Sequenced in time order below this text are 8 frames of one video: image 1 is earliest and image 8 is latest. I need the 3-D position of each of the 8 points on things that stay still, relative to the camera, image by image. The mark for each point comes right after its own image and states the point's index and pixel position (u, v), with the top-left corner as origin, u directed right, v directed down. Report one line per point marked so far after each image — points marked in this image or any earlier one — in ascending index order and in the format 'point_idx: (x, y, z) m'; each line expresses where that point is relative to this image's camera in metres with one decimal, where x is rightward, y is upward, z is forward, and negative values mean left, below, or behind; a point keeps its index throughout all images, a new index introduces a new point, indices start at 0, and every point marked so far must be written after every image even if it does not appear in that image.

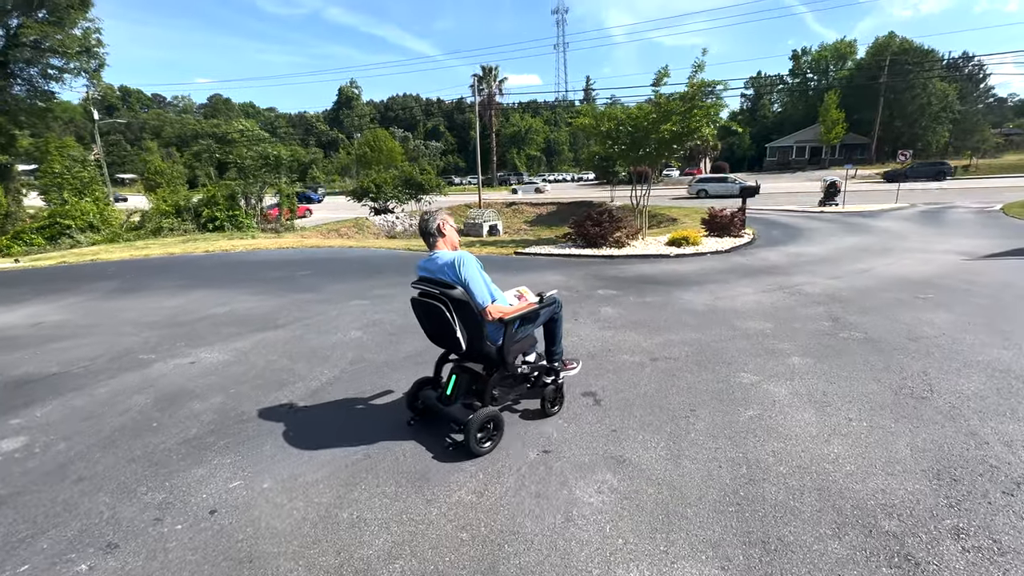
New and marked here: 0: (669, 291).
0: (+2.3, 0.0, +7.0) m
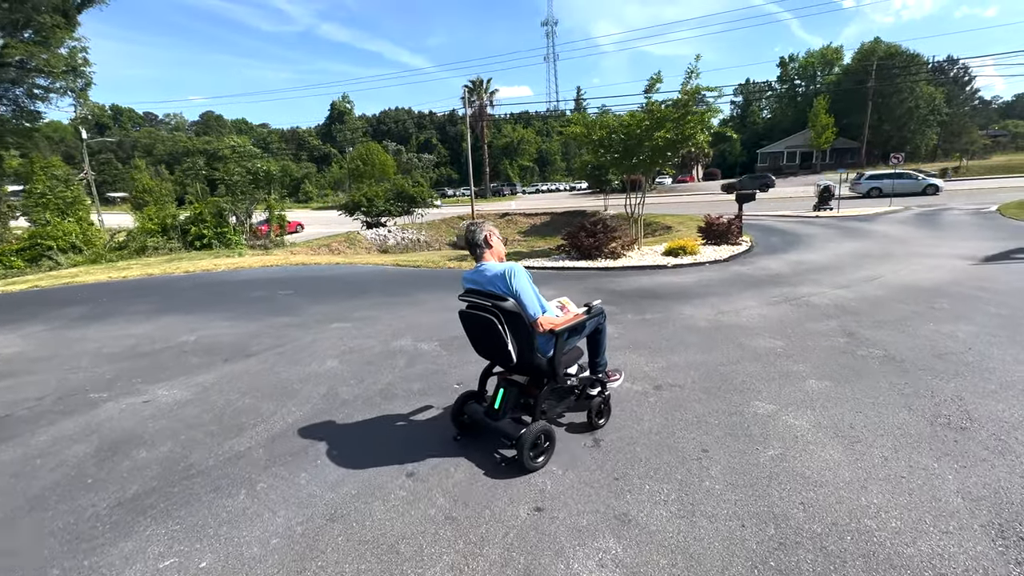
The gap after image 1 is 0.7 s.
0: (+2.2, -0.2, +6.6) m
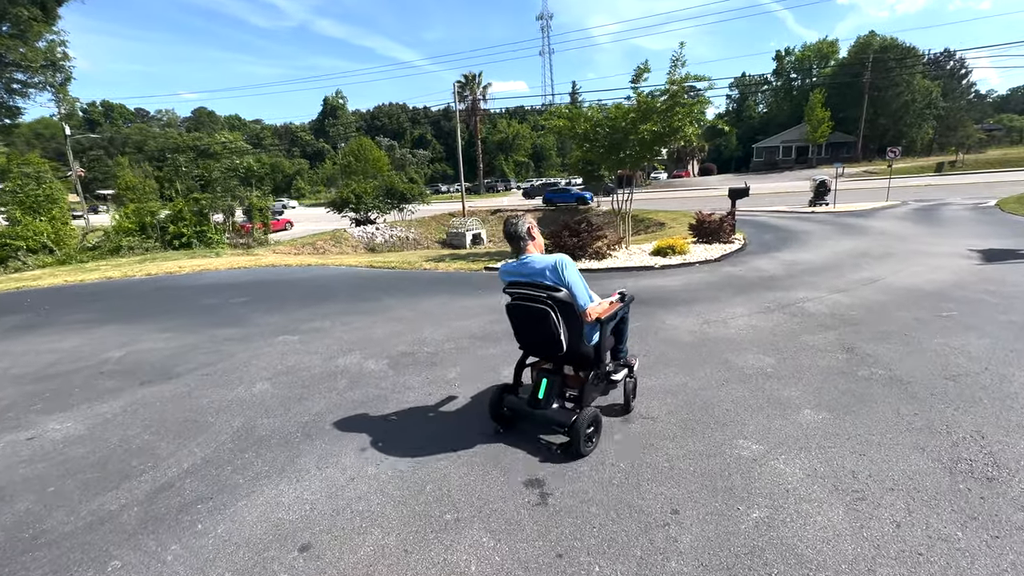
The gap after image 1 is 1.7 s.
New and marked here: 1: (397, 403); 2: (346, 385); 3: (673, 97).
0: (+1.8, -0.3, +6.1) m
1: (-0.9, -0.9, +3.9) m
2: (-1.5, -0.9, +4.3) m
3: (+3.6, +4.3, +10.6) m
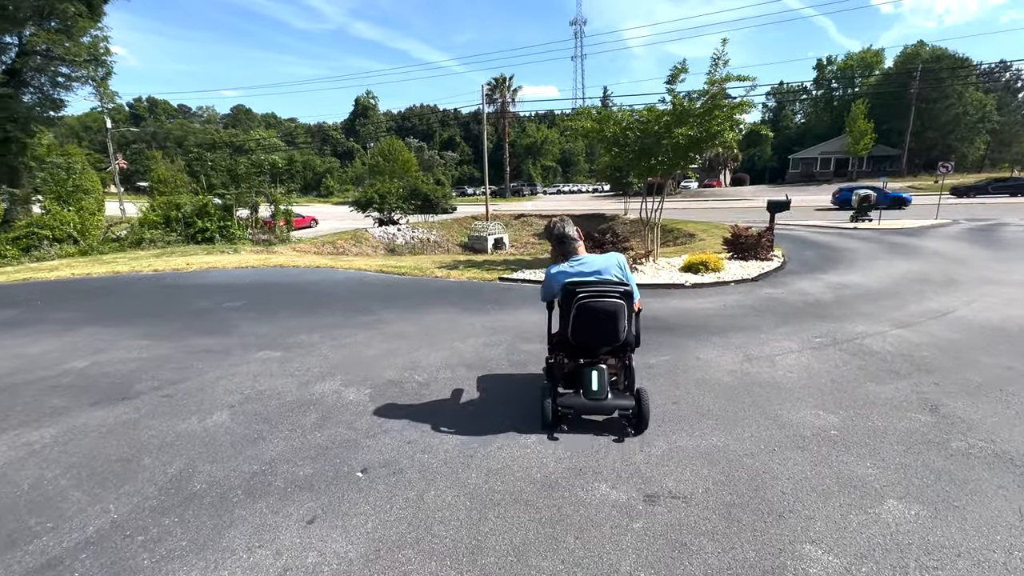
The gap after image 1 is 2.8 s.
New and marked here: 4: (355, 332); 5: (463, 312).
0: (+1.9, -0.6, +5.2) m
1: (-1.0, -1.1, +3.2) m
2: (-1.5, -1.0, +3.6) m
3: (+4.1, +3.8, +9.7) m
4: (-1.9, -0.5, +5.8) m
5: (-0.7, -0.3, +6.7) m
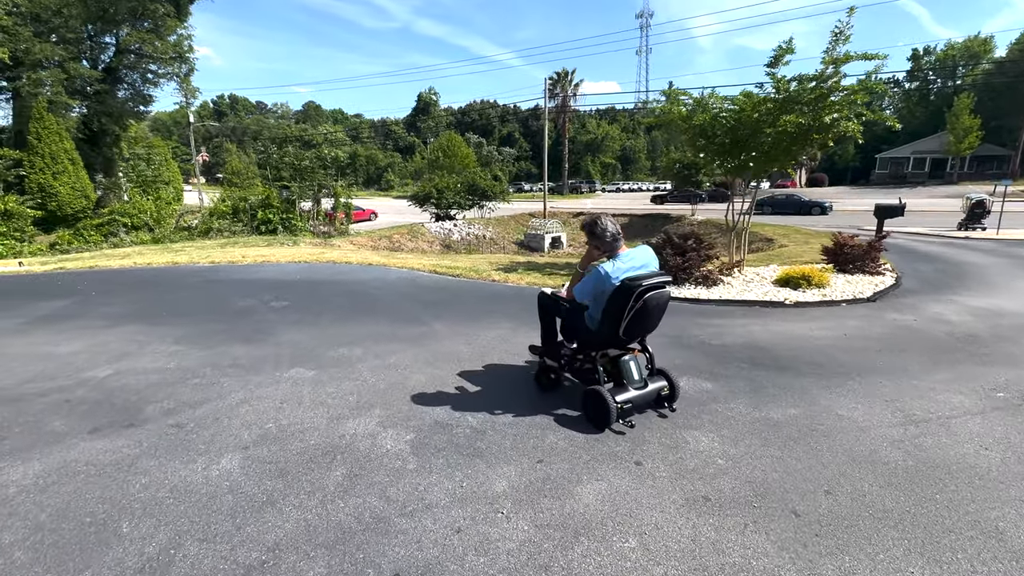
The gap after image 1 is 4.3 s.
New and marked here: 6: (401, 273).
0: (+2.5, -0.9, +4.0) m
1: (-0.5, -1.2, +2.4) m
2: (-1.0, -1.1, +2.8) m
3: (+5.4, +3.5, +8.2) m
4: (-1.2, -0.6, +5.0) m
5: (+0.1, -0.5, +5.8) m
6: (-2.3, +0.3, +9.7) m
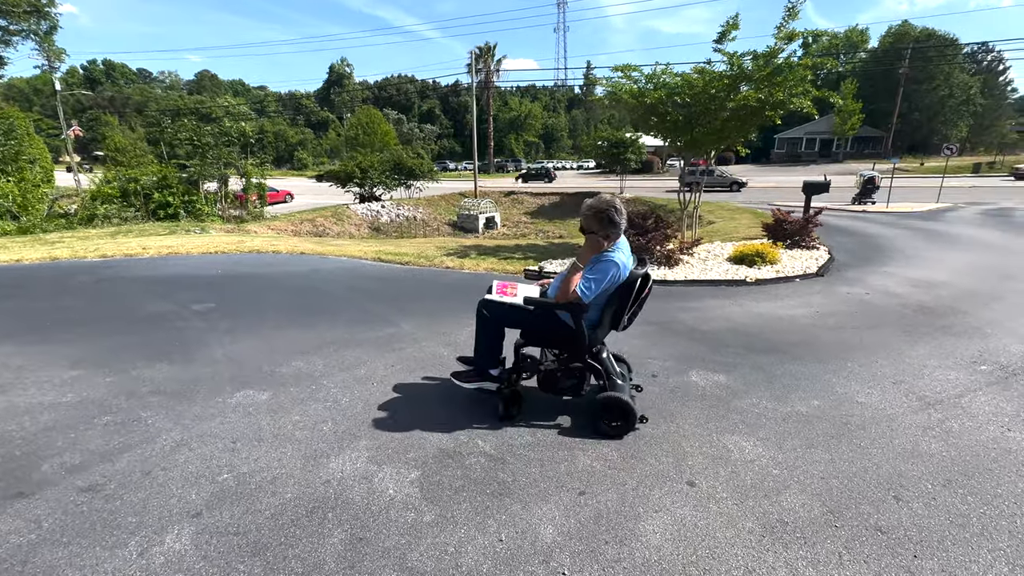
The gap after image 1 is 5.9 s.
0: (+2.5, -0.7, +3.9) m
1: (-0.2, -1.3, +1.8) m
2: (-0.8, -1.2, +2.2) m
3: (+4.6, +3.9, +8.3) m
4: (-1.3, -0.6, +4.2) m
5: (-0.1, -0.4, +5.2) m
6: (-3.2, +0.5, +8.7) m
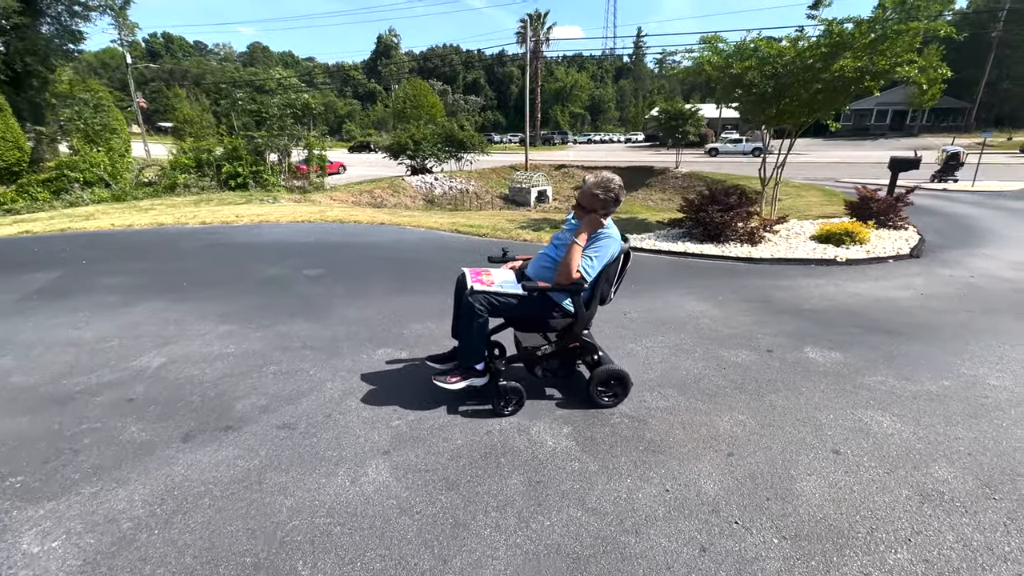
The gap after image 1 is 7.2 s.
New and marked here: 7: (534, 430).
0: (+3.5, -0.6, +3.9) m
1: (+0.6, -1.2, +2.0) m
2: (+0.1, -1.0, +2.4) m
3: (+6.0, +4.3, +7.8) m
4: (-0.3, -0.3, +4.5) m
5: (+1.0, -0.1, +5.4) m
6: (-1.7, +1.0, +9.1) m
7: (+0.1, -0.9, +2.9) m
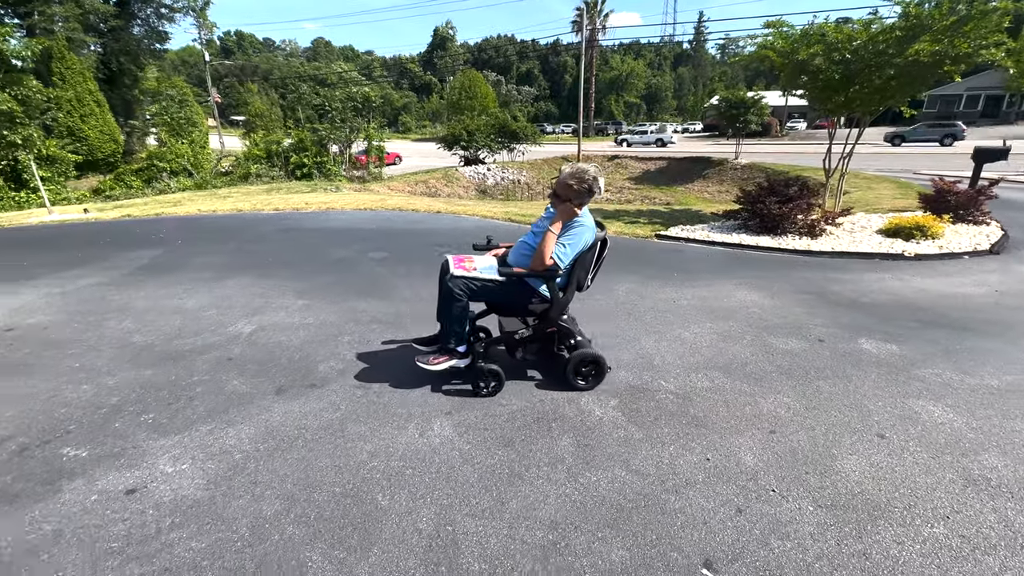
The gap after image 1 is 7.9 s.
0: (+3.9, -0.5, +3.8) m
1: (+0.8, -1.1, +2.2) m
2: (+0.4, -0.9, +2.7) m
3: (+6.9, +4.3, +7.3) m
4: (+0.3, -0.2, +4.7) m
5: (+1.6, +0.1, +5.5) m
6: (-0.7, +1.3, +9.4) m
7: (+0.5, -0.7, +3.1) m
